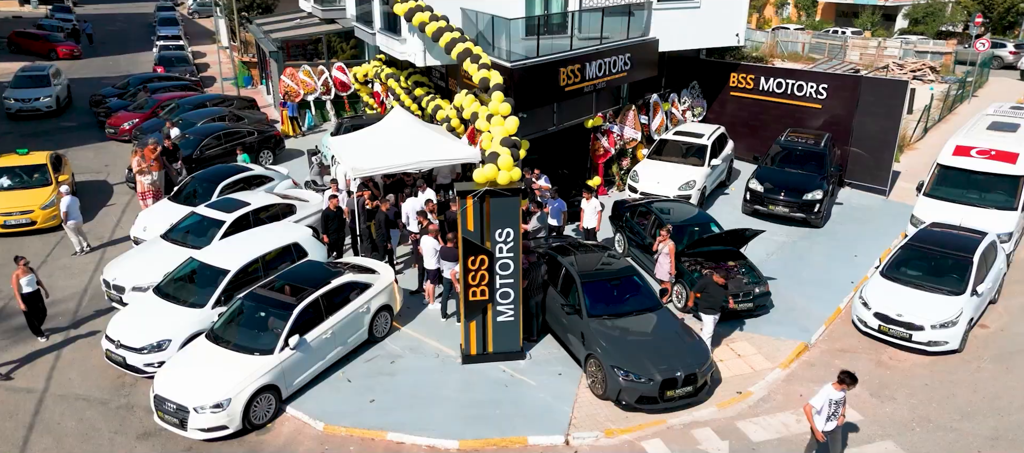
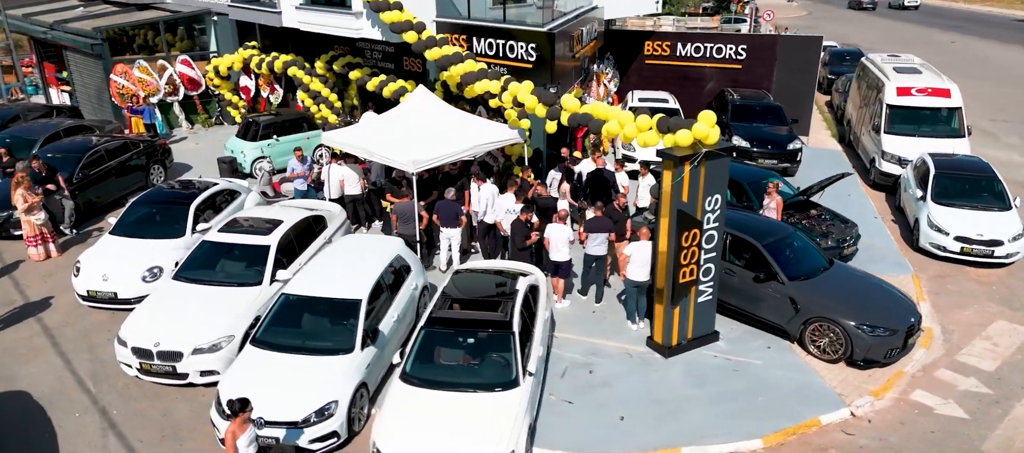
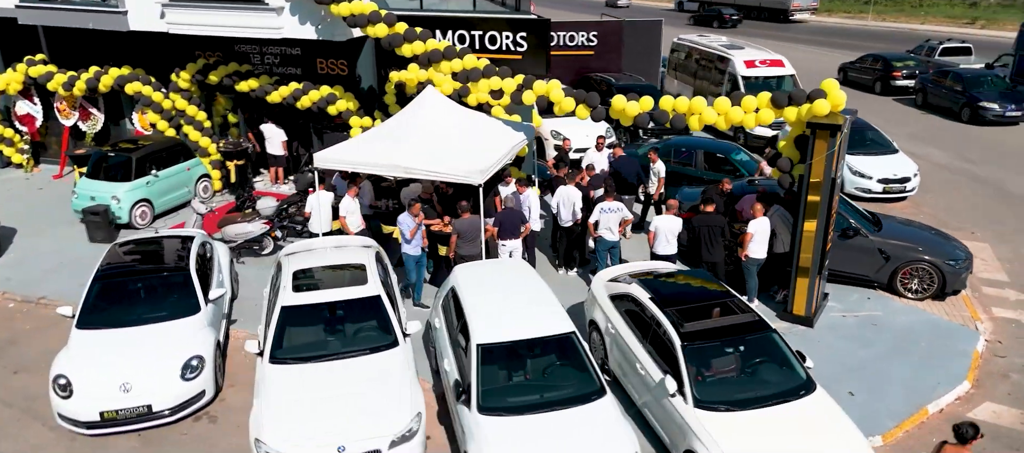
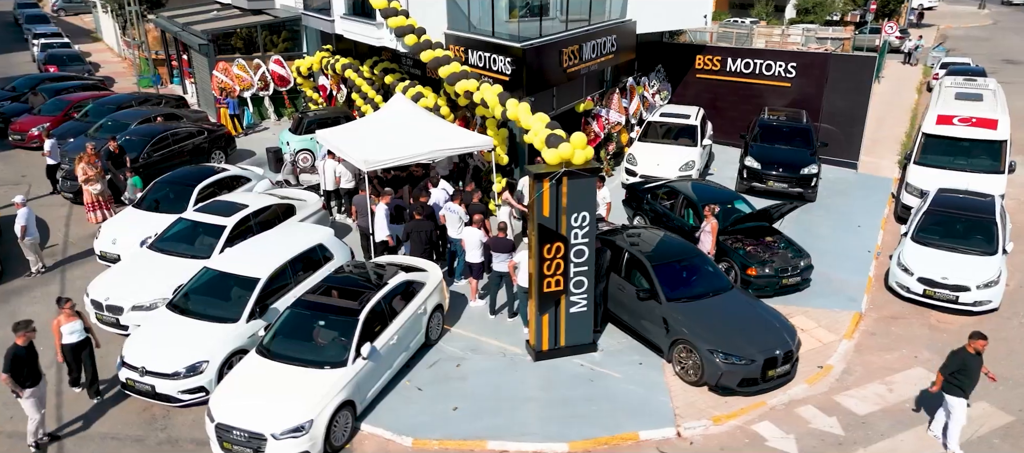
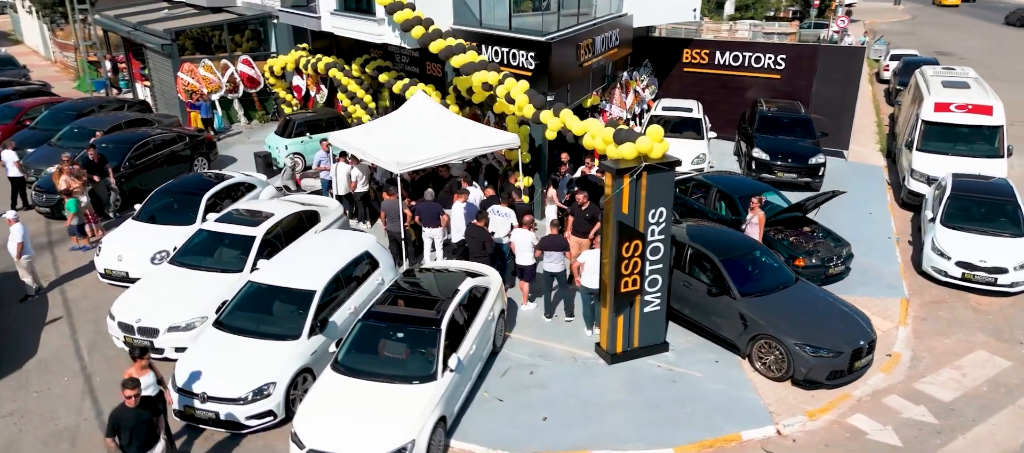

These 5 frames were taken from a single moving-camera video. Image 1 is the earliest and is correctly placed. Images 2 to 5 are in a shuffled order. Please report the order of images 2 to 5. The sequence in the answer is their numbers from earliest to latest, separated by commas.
4, 5, 2, 3
